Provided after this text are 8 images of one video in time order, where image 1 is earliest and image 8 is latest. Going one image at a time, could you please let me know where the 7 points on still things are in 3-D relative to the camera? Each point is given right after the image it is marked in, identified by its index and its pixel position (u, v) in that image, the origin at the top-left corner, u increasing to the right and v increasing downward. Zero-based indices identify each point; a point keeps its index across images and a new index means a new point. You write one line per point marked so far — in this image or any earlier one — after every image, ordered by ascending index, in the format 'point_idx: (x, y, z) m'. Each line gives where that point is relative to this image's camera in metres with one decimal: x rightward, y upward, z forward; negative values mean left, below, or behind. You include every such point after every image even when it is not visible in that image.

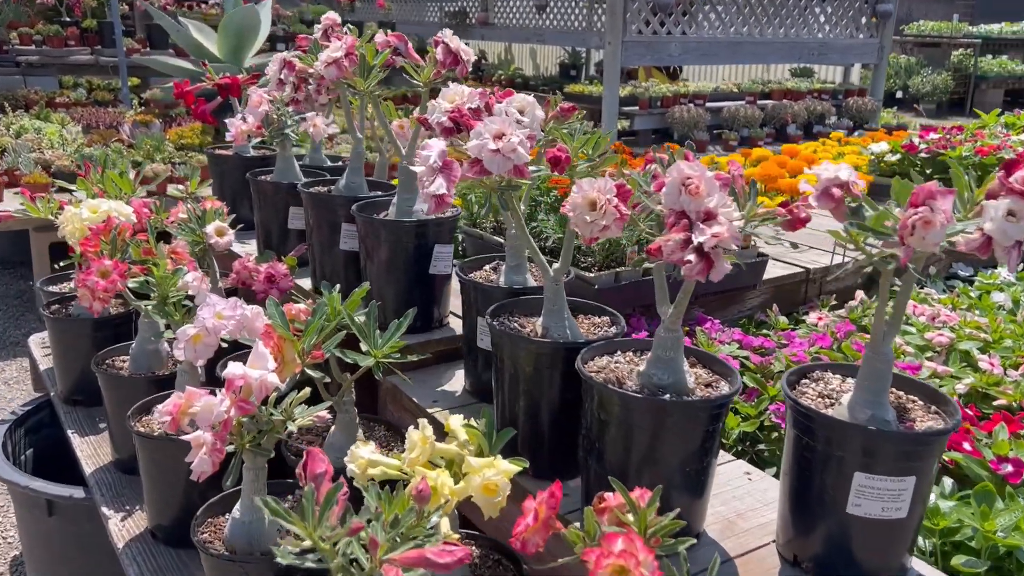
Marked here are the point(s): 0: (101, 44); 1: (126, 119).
0: (-4.9, +2.9, +10.6) m
1: (-3.0, +1.3, +7.0) m
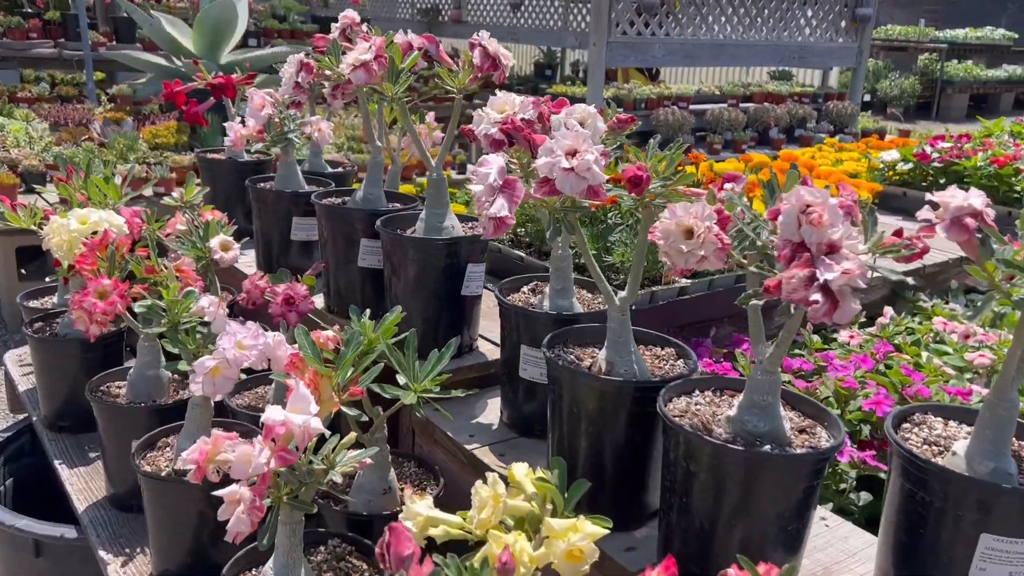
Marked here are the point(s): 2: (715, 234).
0: (-5.1, +2.9, +10.2) m
1: (-3.1, +1.3, +6.7) m
2: (+0.3, +0.1, +1.3) m
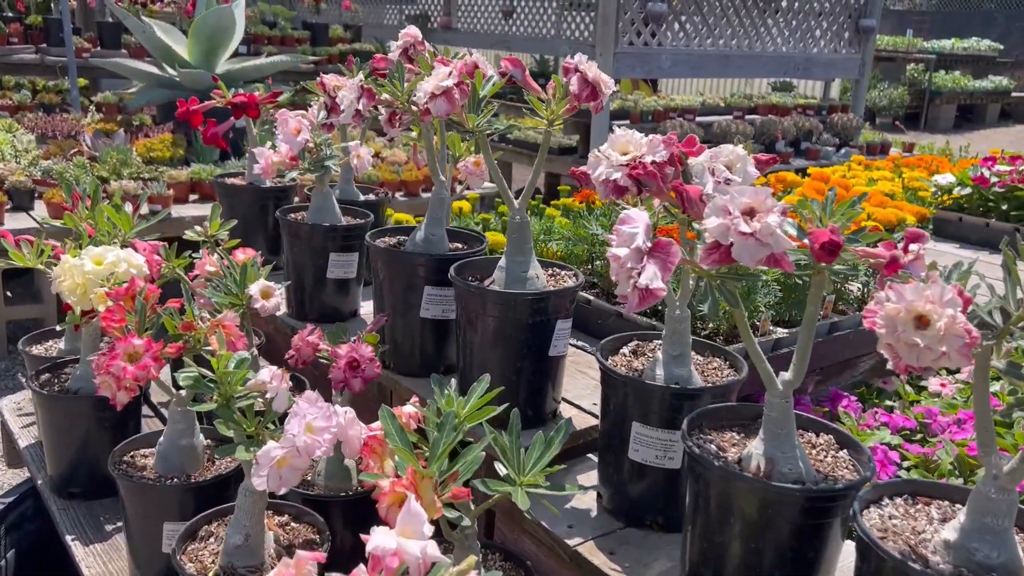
0: (-5.1, +2.7, +9.9) m
1: (-3.1, +1.1, +6.4) m
2: (+0.5, 0.0, +1.0) m
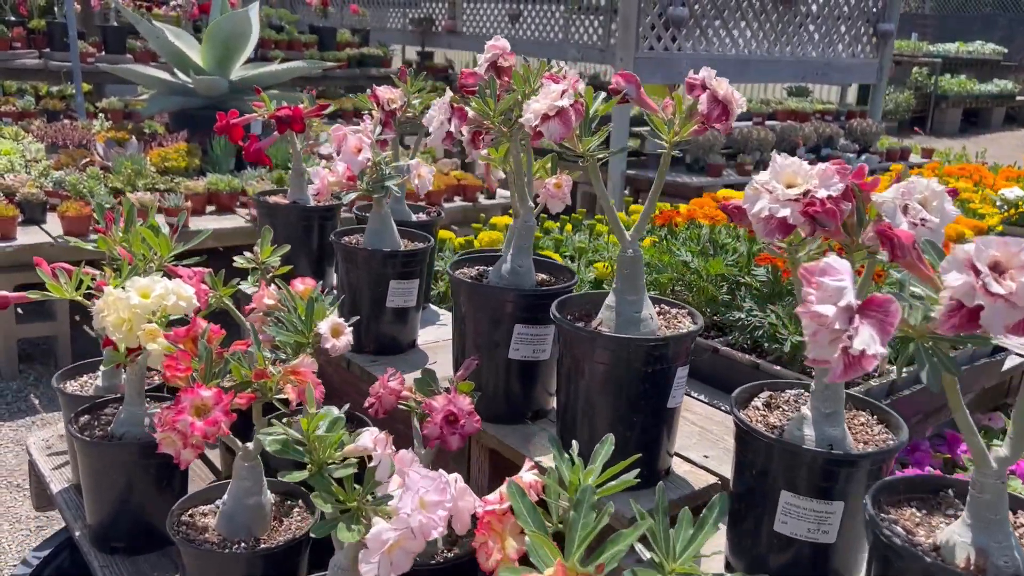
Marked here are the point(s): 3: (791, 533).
0: (-5.0, +2.6, +9.6) m
1: (-2.9, +1.0, +6.2) m
2: (+0.7, -0.1, +0.8) m
3: (+0.4, -0.4, +1.4) m
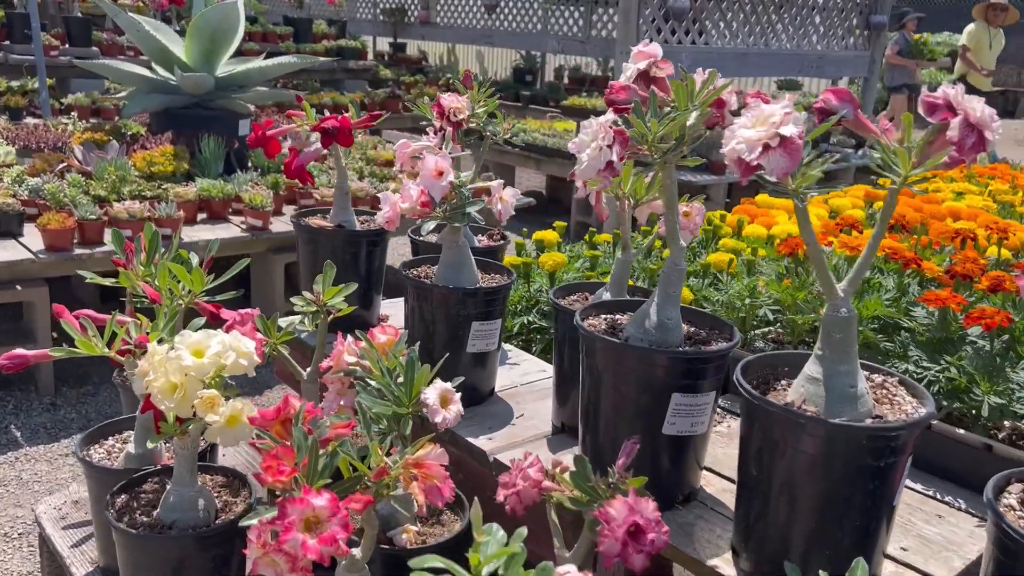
0: (-5.1, +2.5, +9.1) m
1: (-2.8, +1.0, +5.7) m
2: (+1.0, -0.2, +0.5) m
3: (+0.7, -0.5, +1.1) m
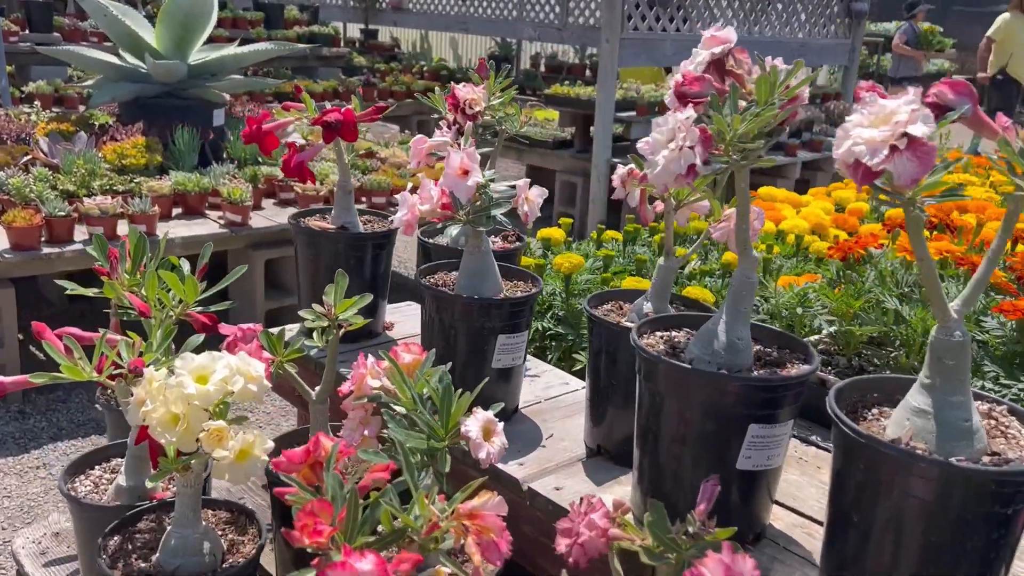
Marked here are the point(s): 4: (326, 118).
0: (-5.3, +2.6, +8.7) m
1: (-2.9, +1.0, +5.4) m
2: (+1.1, -0.2, +0.4) m
3: (+0.8, -0.5, +1.0) m
4: (-0.5, +0.4, +2.2) m
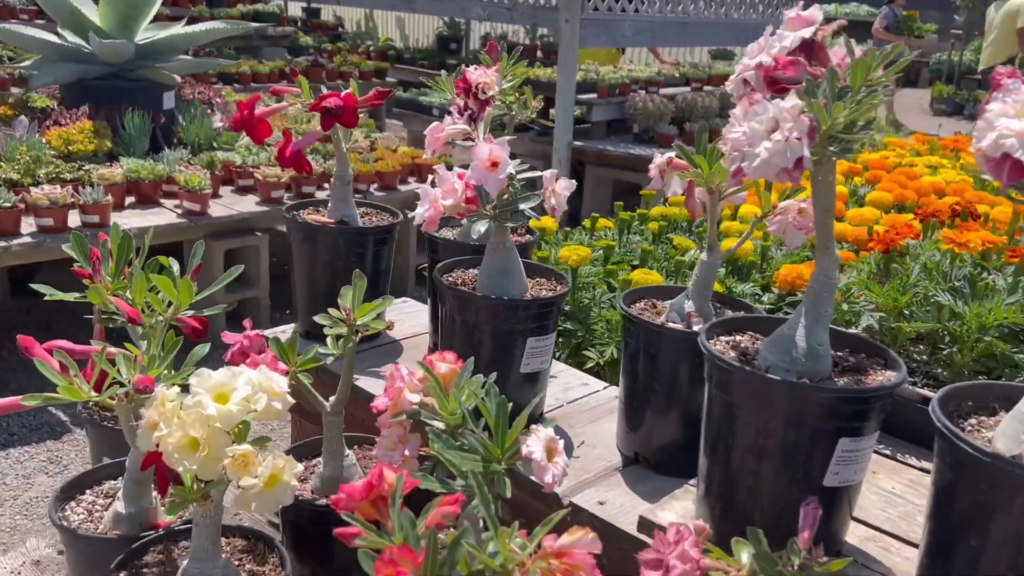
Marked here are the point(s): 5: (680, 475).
0: (-5.7, +2.6, +8.1) m
1: (-3.1, +1.0, +5.1) m
2: (+1.3, -0.3, +0.3) m
3: (+0.9, -0.5, +0.9) m
4: (-0.4, +0.4, +2.0) m
5: (+0.3, -0.4, +1.7) m
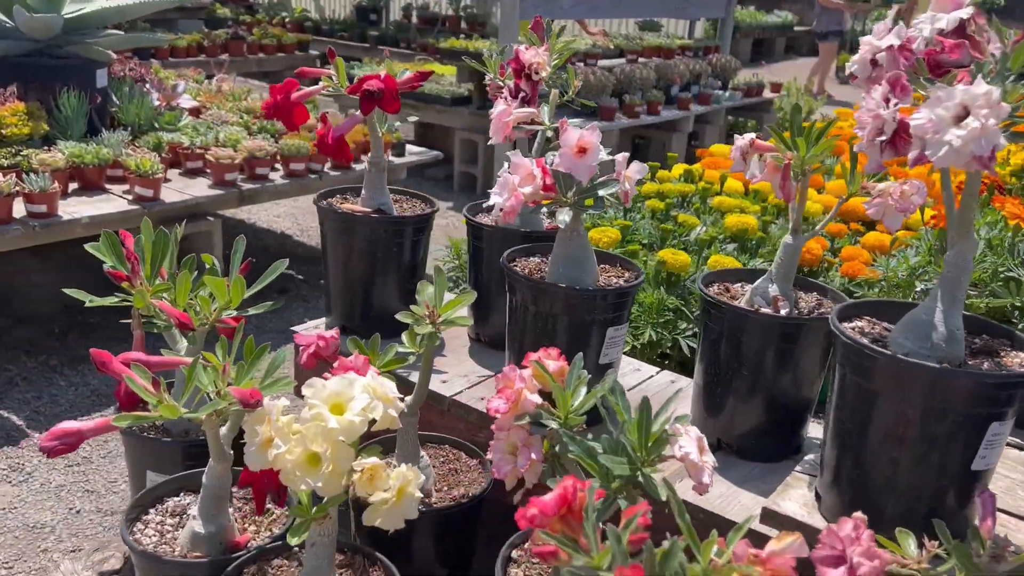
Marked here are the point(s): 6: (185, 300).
0: (-6.3, +2.6, +7.4) m
1: (-3.3, +1.0, +4.7) m
2: (+1.6, -0.2, +0.4) m
3: (+1.2, -0.5, +1.0) m
4: (-0.3, +0.4, +1.9) m
5: (+0.5, -0.3, +1.7) m
6: (-0.6, 0.0, +1.7) m
